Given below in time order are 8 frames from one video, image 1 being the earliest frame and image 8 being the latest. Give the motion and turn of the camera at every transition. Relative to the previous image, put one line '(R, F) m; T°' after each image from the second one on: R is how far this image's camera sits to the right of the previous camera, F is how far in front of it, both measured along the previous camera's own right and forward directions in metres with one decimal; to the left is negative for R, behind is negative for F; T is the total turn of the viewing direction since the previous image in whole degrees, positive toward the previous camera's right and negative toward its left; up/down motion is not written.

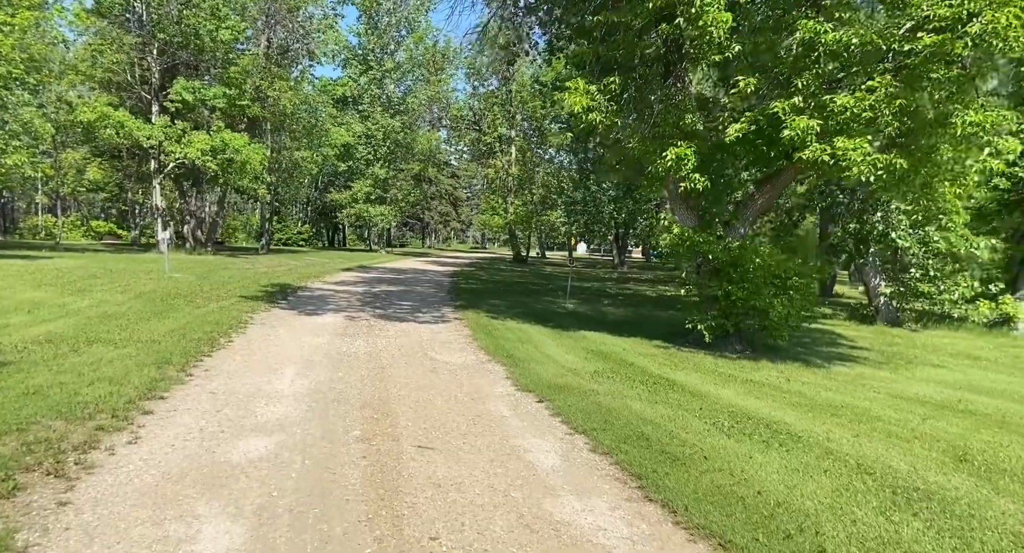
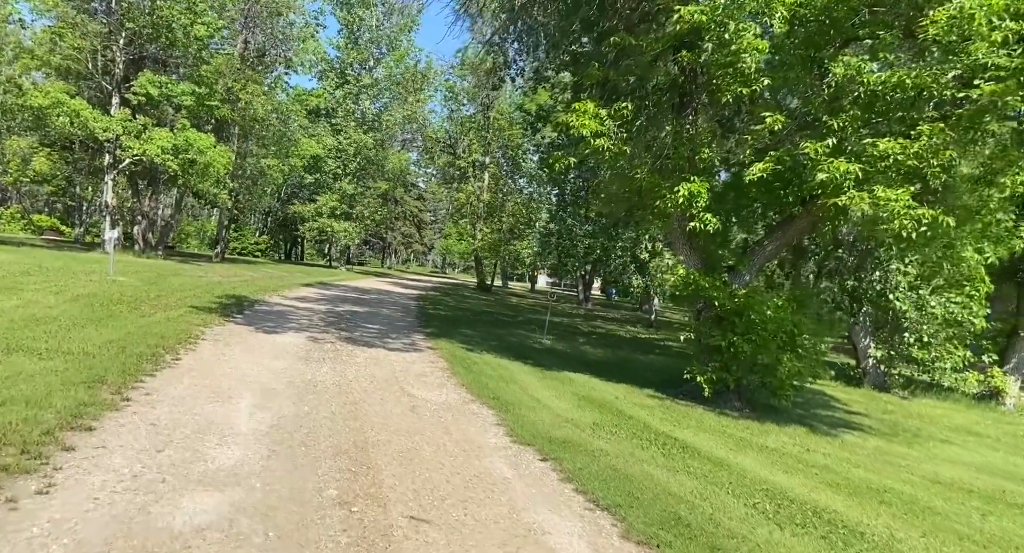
(-0.5, +0.9) m; +4°
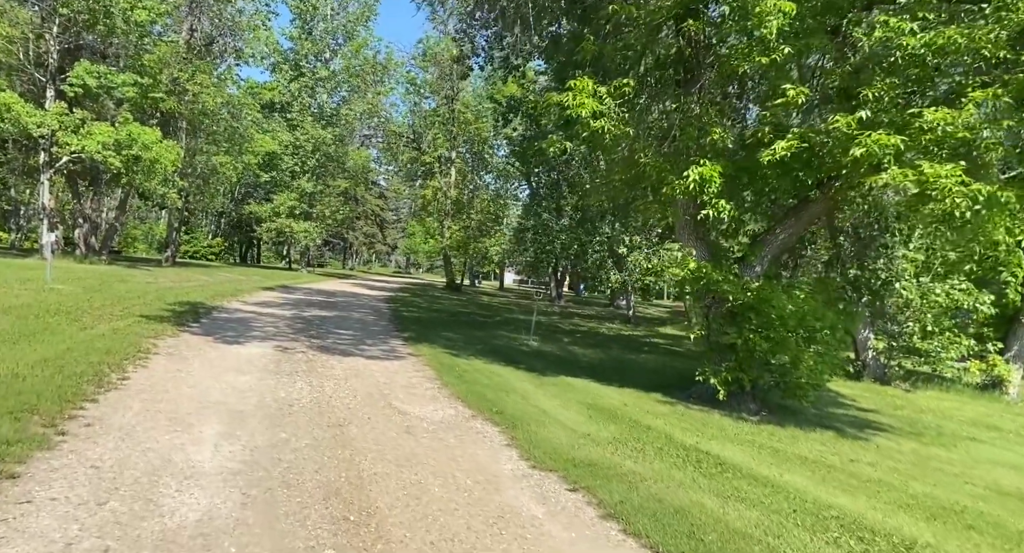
(-0.5, +1.0) m; +3°
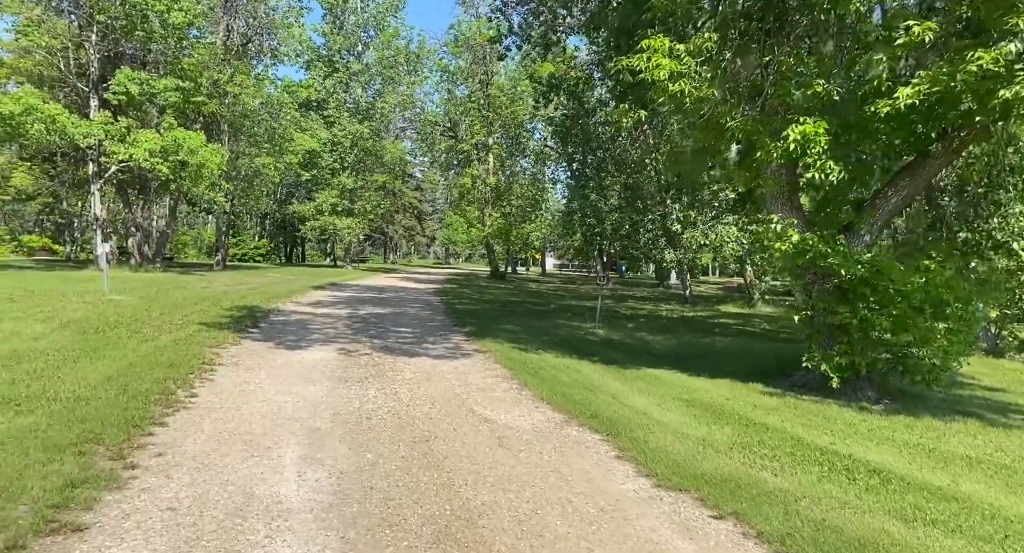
(-0.6, +0.8) m; -3°
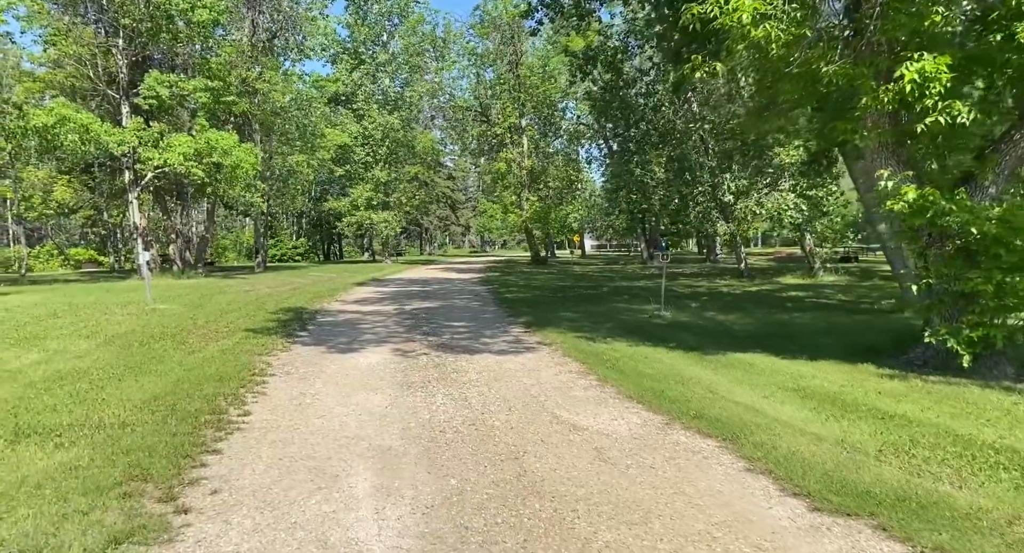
(-0.5, +0.9) m; -3°
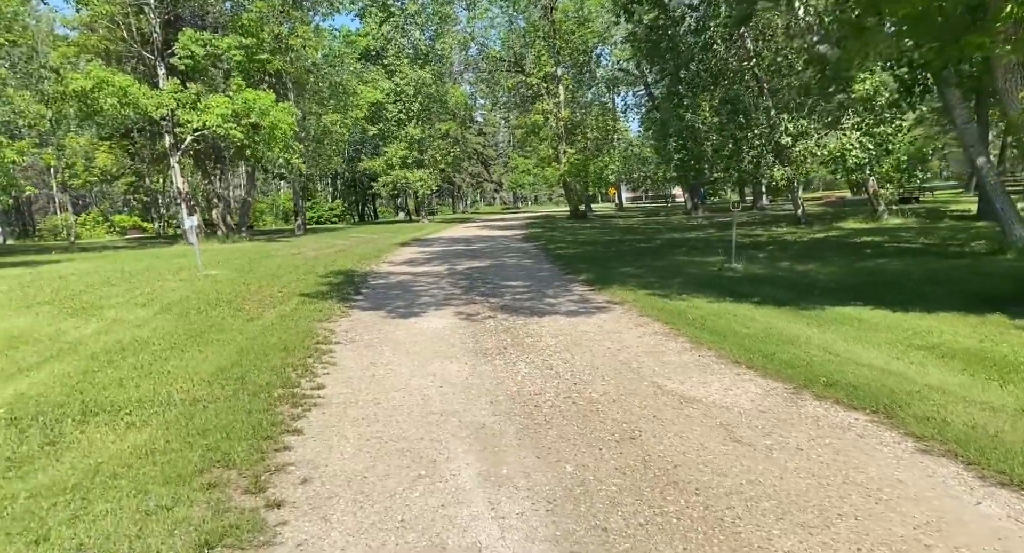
(-0.6, +0.7) m; -3°
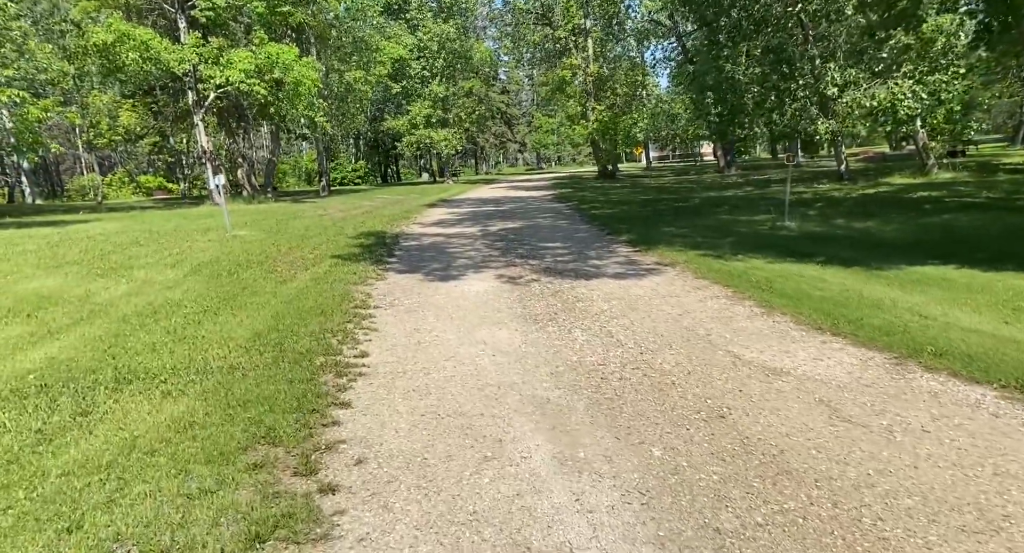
(-0.3, +0.5) m; -2°
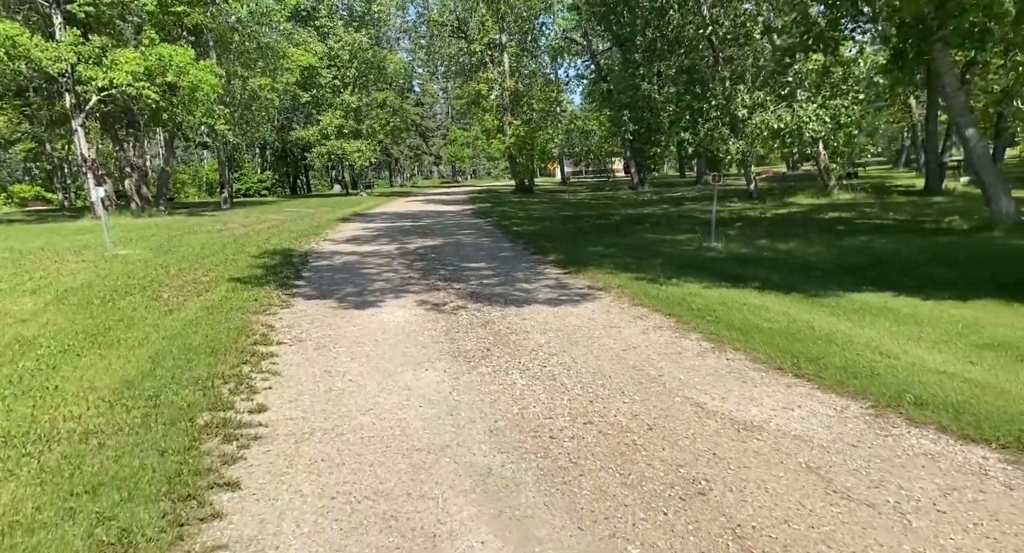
(-0.1, +0.8) m; +8°
